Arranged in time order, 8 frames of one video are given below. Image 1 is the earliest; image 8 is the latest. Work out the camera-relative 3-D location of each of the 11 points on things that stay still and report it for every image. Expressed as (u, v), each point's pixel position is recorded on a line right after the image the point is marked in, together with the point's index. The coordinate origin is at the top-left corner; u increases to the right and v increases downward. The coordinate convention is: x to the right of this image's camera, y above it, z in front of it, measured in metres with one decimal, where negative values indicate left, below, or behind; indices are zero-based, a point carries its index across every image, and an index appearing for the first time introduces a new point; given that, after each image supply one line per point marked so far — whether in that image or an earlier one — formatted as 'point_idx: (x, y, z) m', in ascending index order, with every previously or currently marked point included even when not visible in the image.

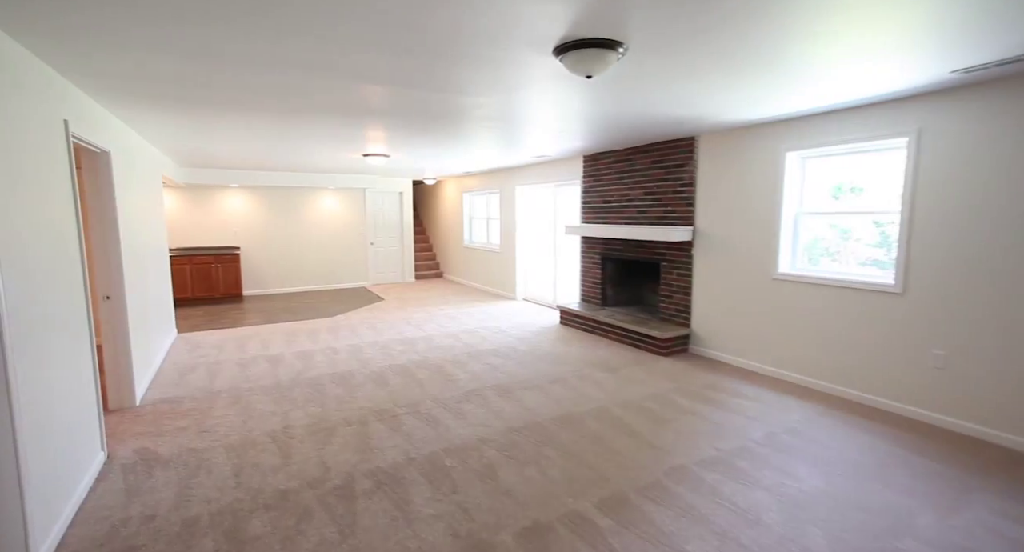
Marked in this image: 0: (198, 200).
0: (-5.5, +1.3, +7.9) m
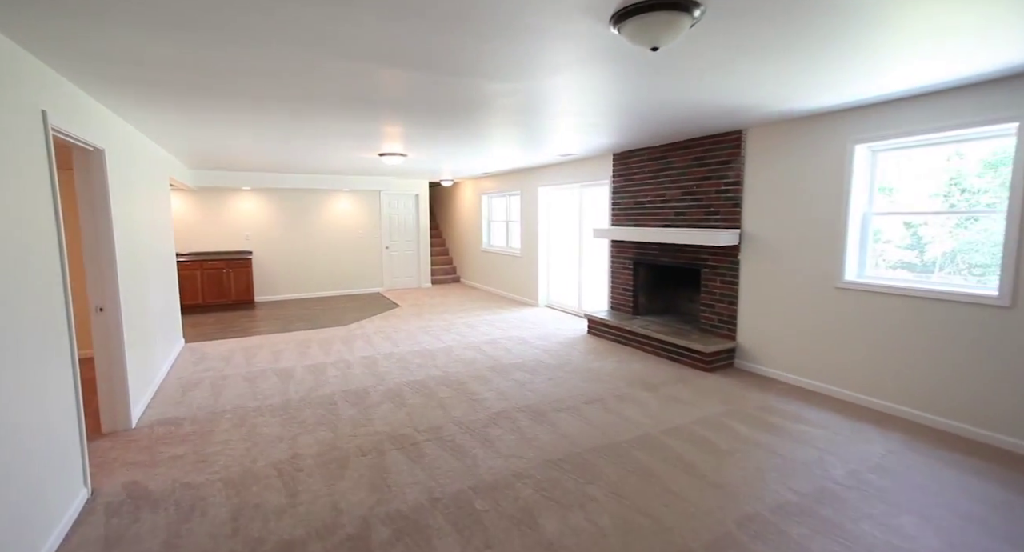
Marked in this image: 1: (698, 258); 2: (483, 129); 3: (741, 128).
0: (-5.1, +1.2, +7.7) m
1: (+1.9, +0.2, +4.7) m
2: (-0.3, +1.5, +4.8) m
3: (+2.1, +1.3, +4.1) m
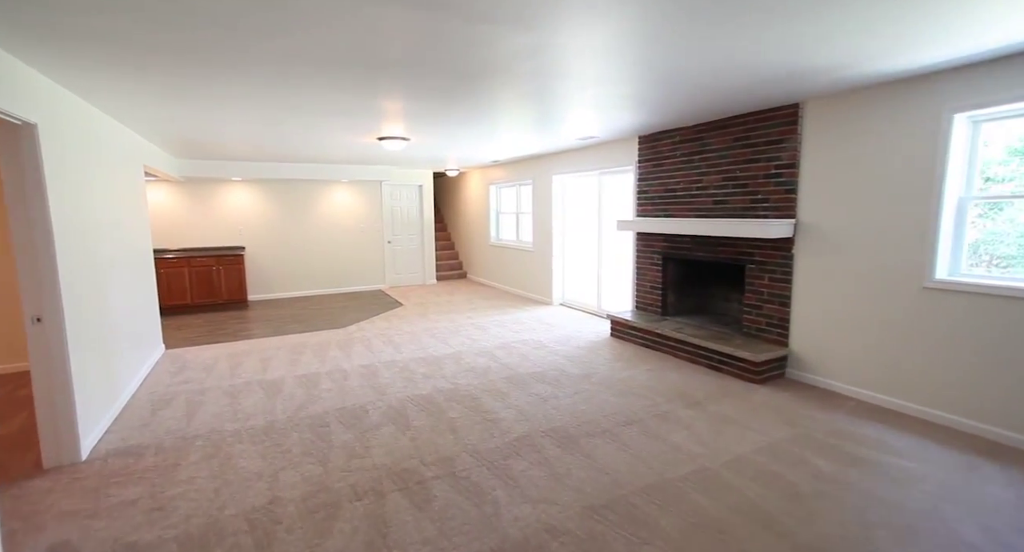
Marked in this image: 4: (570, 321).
0: (-4.9, +1.3, +7.2) m
1: (+2.0, +0.2, +4.1) m
2: (-0.1, +1.5, +4.2) m
3: (+2.2, +1.3, +3.5) m
4: (+0.7, -0.6, +5.9) m
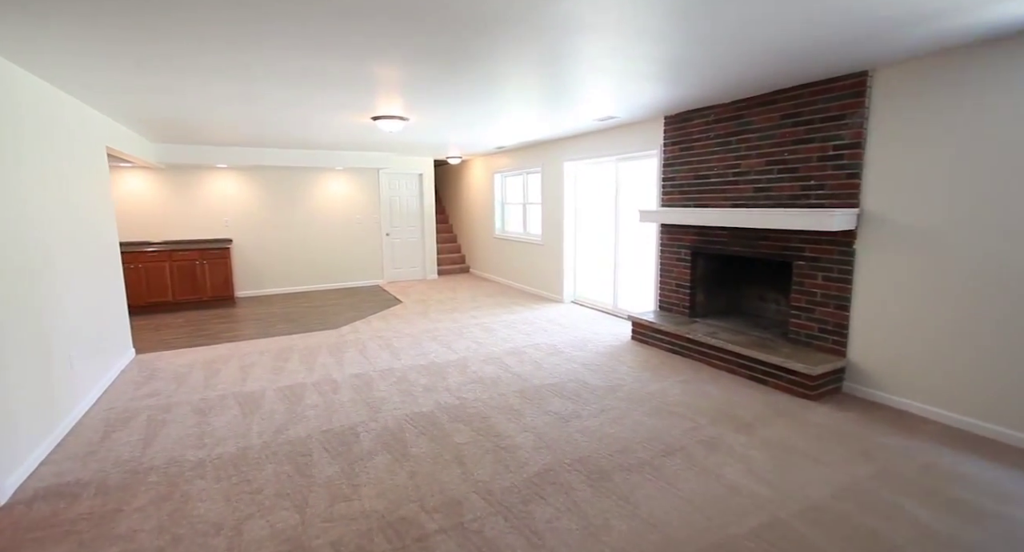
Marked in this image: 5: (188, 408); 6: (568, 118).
0: (-4.8, +1.3, +6.6) m
1: (+2.1, +0.2, +3.6) m
2: (0.0, +1.6, +3.6) m
3: (+2.3, +1.3, +3.0) m
4: (+0.8, -0.5, +5.4) m
5: (-2.3, -0.9, +3.2) m
6: (+0.6, +1.8, +5.1) m
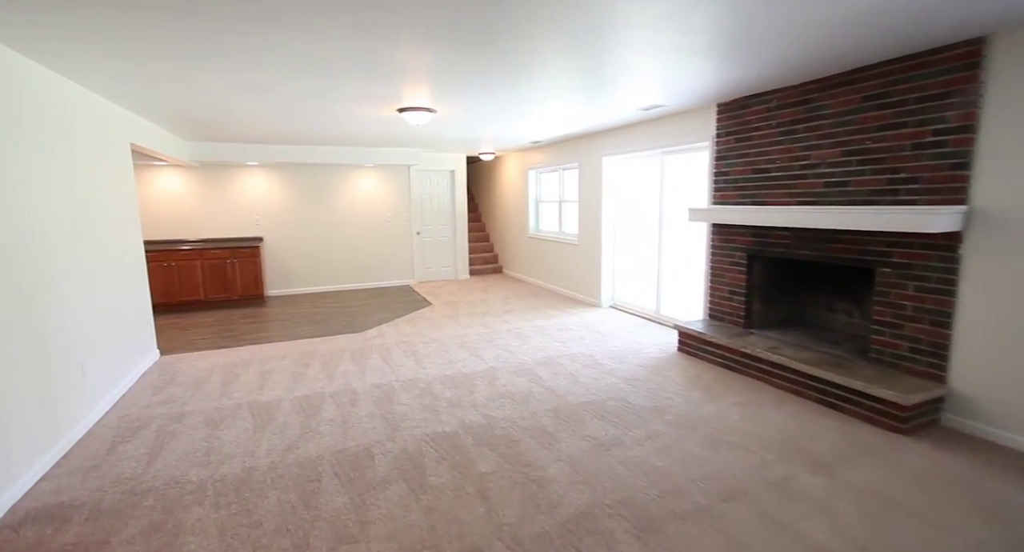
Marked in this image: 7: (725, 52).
0: (-4.3, +1.4, +6.6) m
1: (+2.4, +0.2, +3.1) m
2: (+0.2, +1.5, +3.3) m
3: (+2.5, +1.3, +2.5) m
4: (+1.2, -0.6, +5.0) m
5: (-2.0, -0.9, +3.0) m
6: (+1.0, +1.7, +4.7) m
7: (+1.4, +1.5, +3.0) m
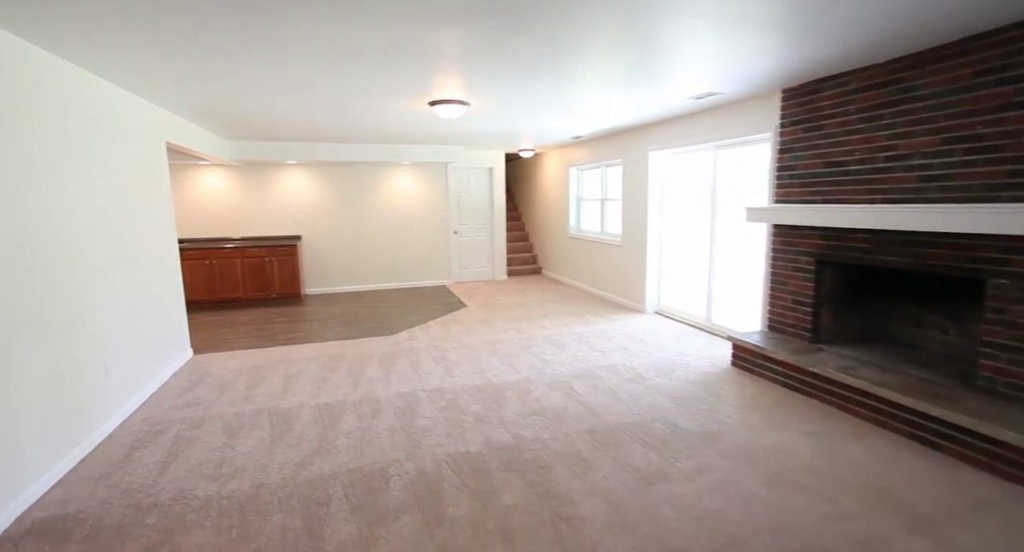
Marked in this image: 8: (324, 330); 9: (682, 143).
0: (-3.8, +1.4, +6.7) m
1: (+2.6, +0.1, +2.5) m
2: (+0.5, +1.5, +3.0) m
3: (+2.7, +1.2, +1.9) m
4: (+1.6, -0.6, +4.5) m
5: (-1.9, -0.9, +2.9) m
6: (+1.4, +1.7, +4.3) m
7: (+1.6, +1.5, +2.6) m
8: (-2.1, -0.6, +5.2) m
9: (+1.8, +1.4, +4.9) m
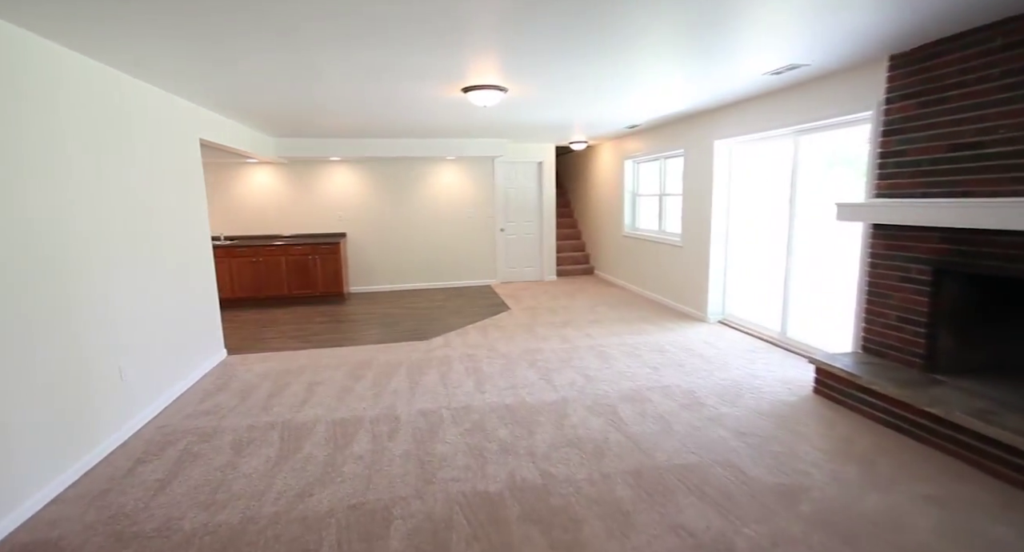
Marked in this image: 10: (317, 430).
0: (-3.1, +1.4, +6.7) m
1: (+2.7, 0.0, +1.8) m
2: (+0.7, +1.4, +2.5) m
3: (+2.7, +1.1, +1.2) m
4: (+1.9, -0.7, +3.9) m
5: (-1.7, -1.0, +2.7) m
6: (+1.7, +1.6, +3.7) m
7: (+1.8, +1.4, +2.0) m
8: (-1.7, -0.6, +5.1) m
9: (+2.2, +1.4, +4.2) m
10: (-1.2, -0.9, +2.8) m
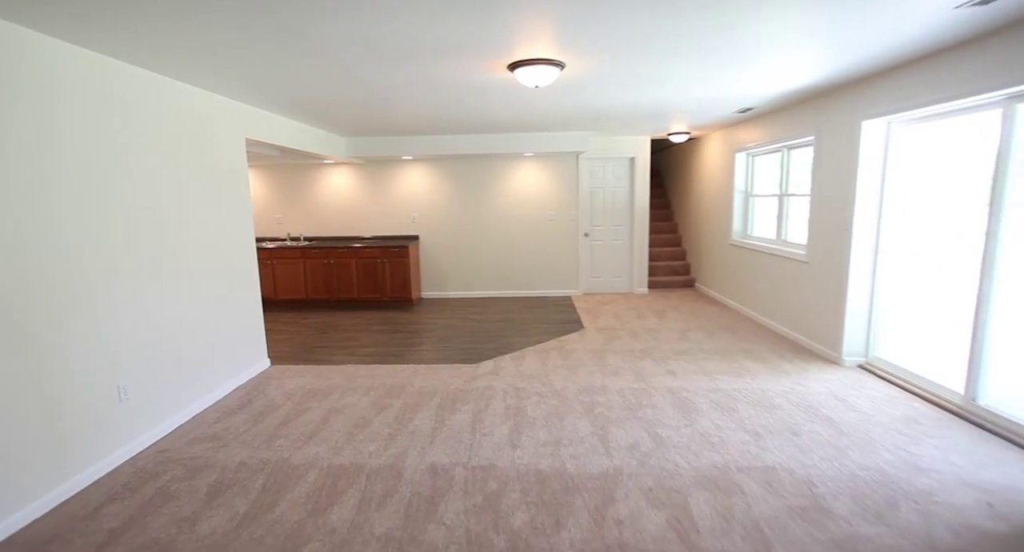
0: (-1.9, +1.4, +6.6) m
1: (+2.5, -0.2, +0.5) m
2: (+0.8, +1.3, +1.6) m
3: (+2.4, +0.9, -0.1) m
4: (+2.2, -0.9, +2.7) m
5: (-1.6, -1.0, +2.4) m
6: (+2.1, +1.4, +2.6) m
7: (+1.7, +1.2, +0.8) m
8: (-1.0, -0.7, +4.7) m
9: (+2.7, +1.1, +2.9) m
10: (-1.1, -1.0, +2.4) m
